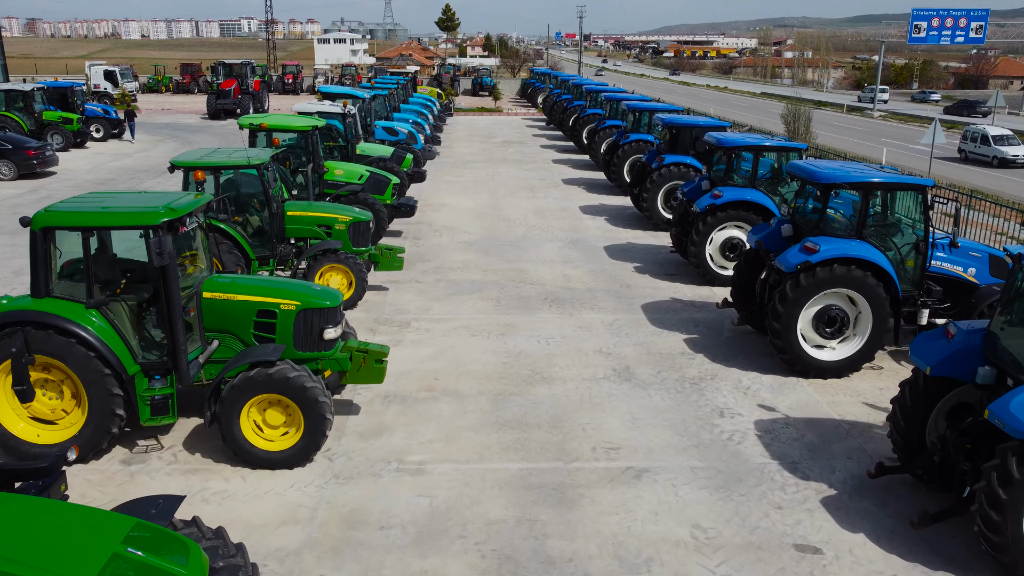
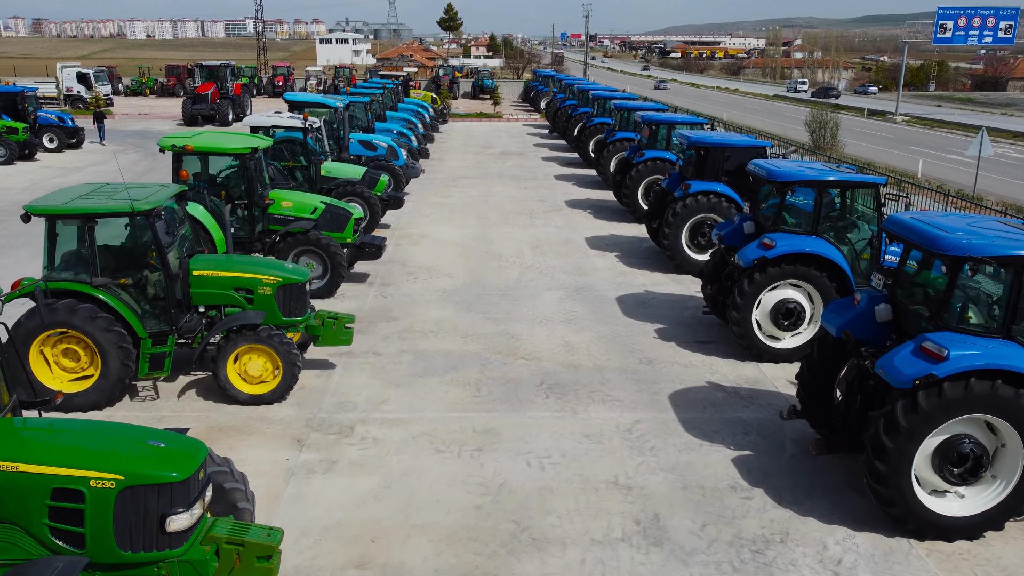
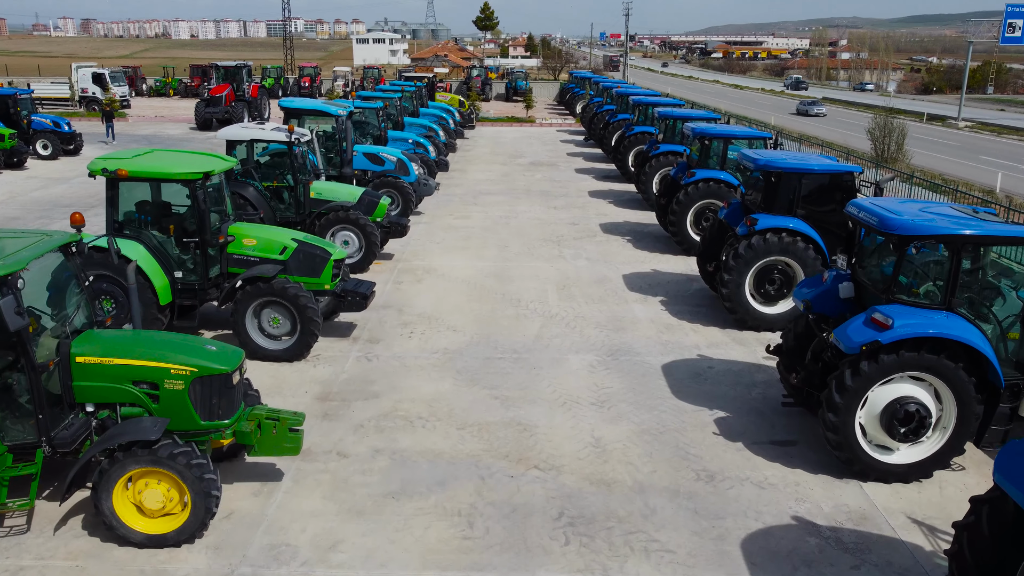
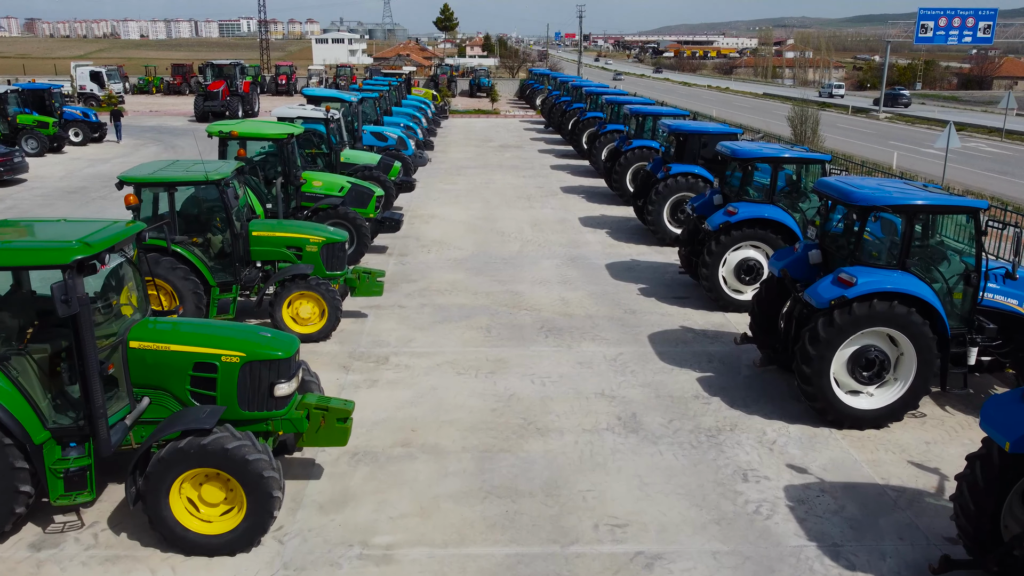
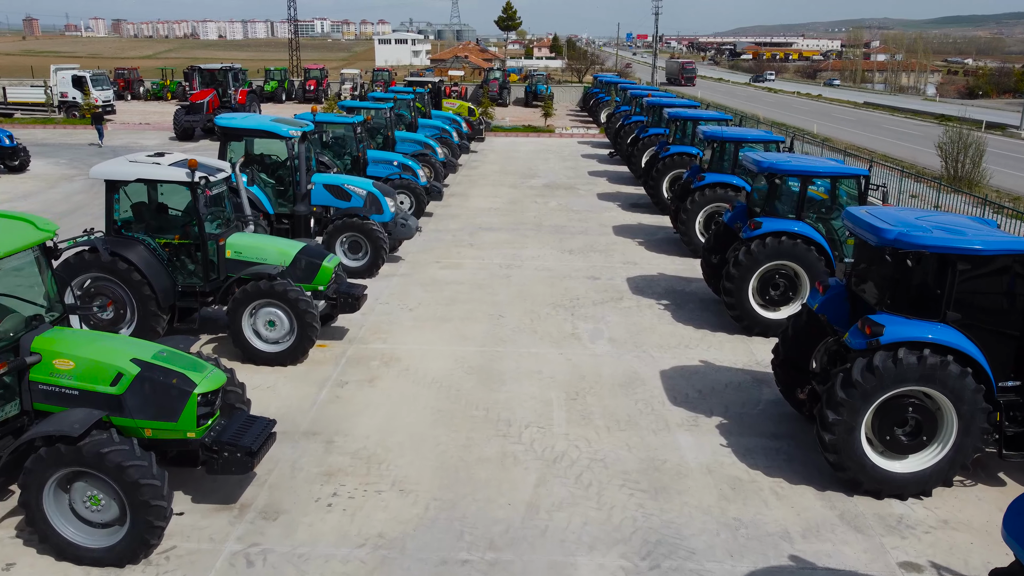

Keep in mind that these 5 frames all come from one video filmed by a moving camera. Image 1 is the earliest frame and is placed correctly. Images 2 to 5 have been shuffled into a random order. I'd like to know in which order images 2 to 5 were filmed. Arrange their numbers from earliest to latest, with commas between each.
4, 2, 3, 5
